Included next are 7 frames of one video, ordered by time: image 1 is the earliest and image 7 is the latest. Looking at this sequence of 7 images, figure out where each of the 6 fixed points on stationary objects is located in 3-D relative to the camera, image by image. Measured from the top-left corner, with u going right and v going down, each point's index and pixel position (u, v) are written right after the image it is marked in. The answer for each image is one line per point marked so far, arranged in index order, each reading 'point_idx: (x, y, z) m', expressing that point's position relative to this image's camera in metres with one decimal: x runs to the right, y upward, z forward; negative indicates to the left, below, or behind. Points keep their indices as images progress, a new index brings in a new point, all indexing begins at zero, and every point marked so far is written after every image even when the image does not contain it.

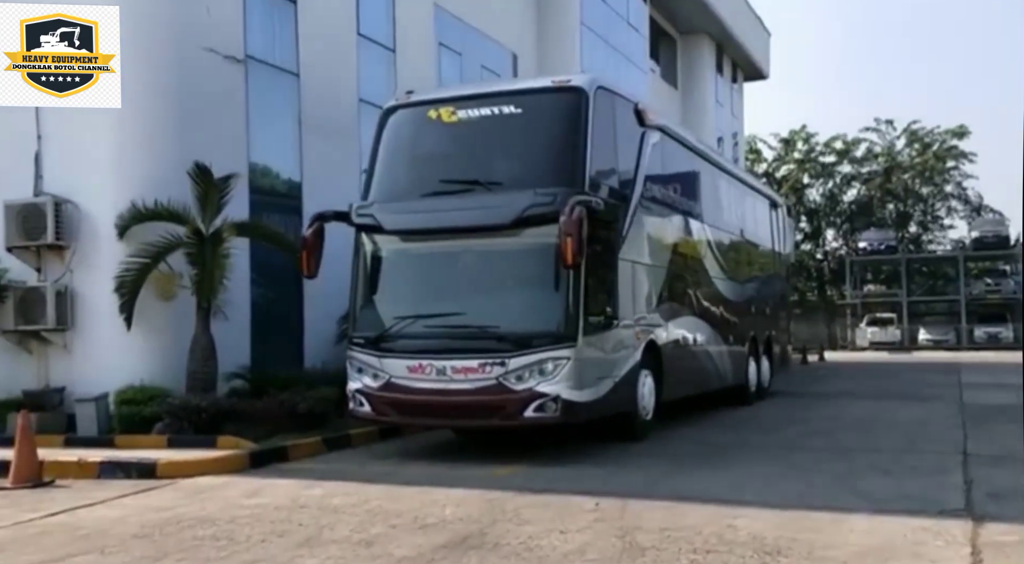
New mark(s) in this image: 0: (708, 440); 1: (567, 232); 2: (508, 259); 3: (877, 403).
0: (+2.3, -1.9, +12.3) m
1: (+0.5, +0.5, +9.6) m
2: (0.0, +0.2, +10.4) m
3: (+6.4, -2.1, +18.1) m
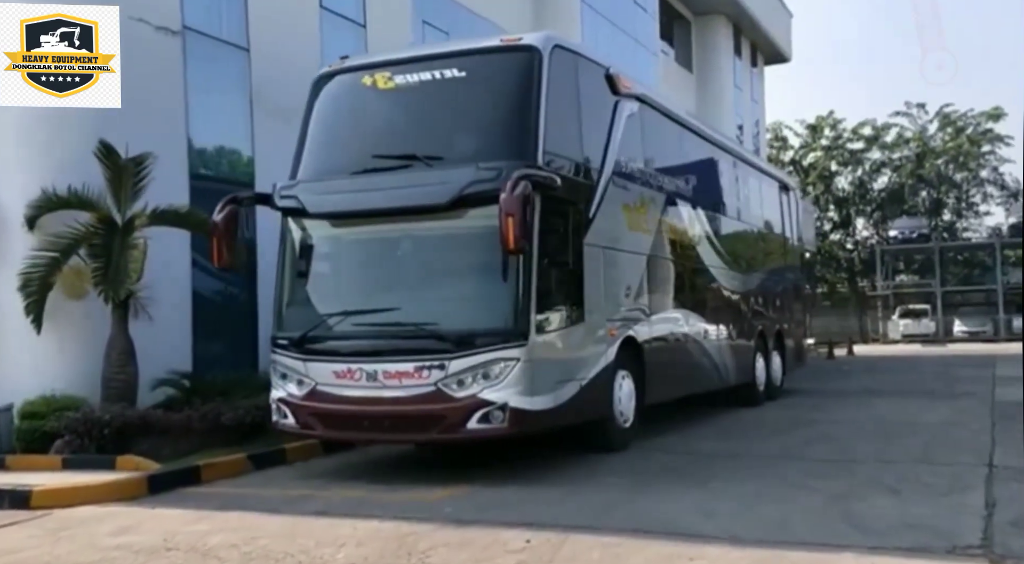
0: (+1.9, -1.8, +10.7) m
1: (0.0, +0.6, +8.1) m
2: (-0.5, +0.3, +8.9) m
3: (+6.1, -1.9, +16.4) m
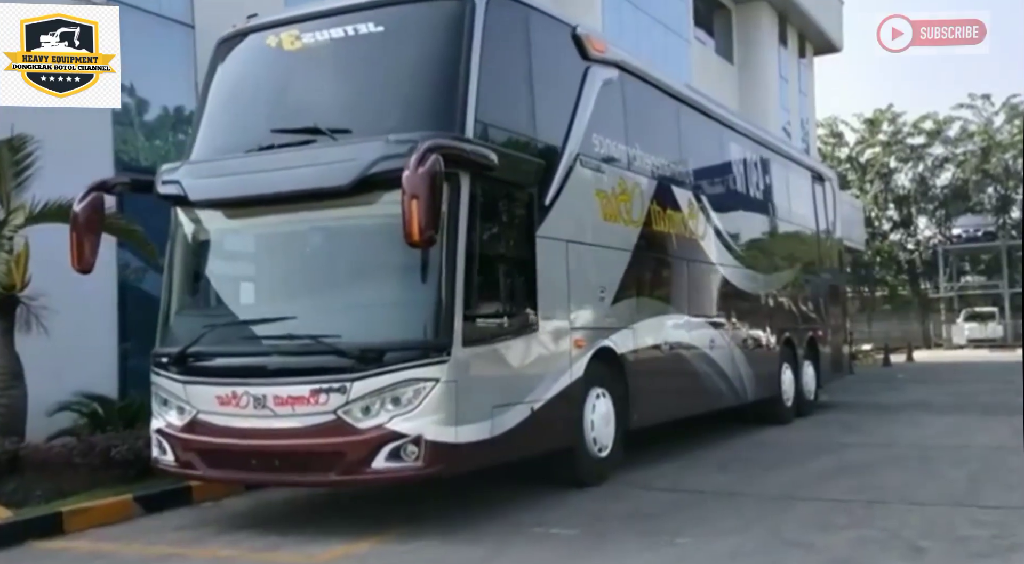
0: (+1.5, -1.8, +8.8) m
1: (-0.6, +0.6, +6.4) m
2: (-1.1, +0.3, +7.2) m
3: (+6.1, -1.9, +14.3) m
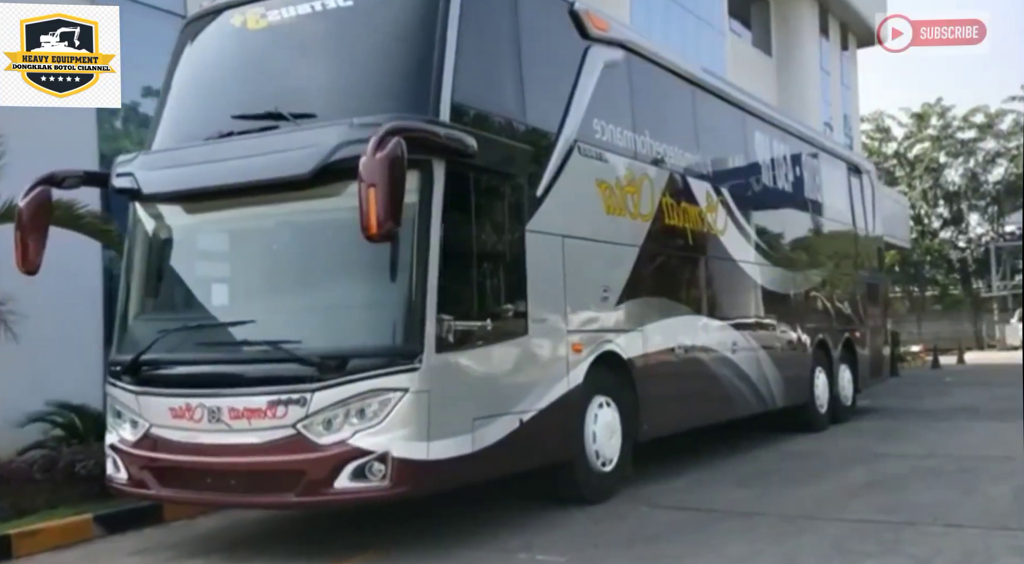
0: (+1.5, -1.7, +8.0) m
1: (-0.8, +0.6, +5.7) m
2: (-1.2, +0.3, +6.5) m
3: (+6.3, -1.9, +13.3) m
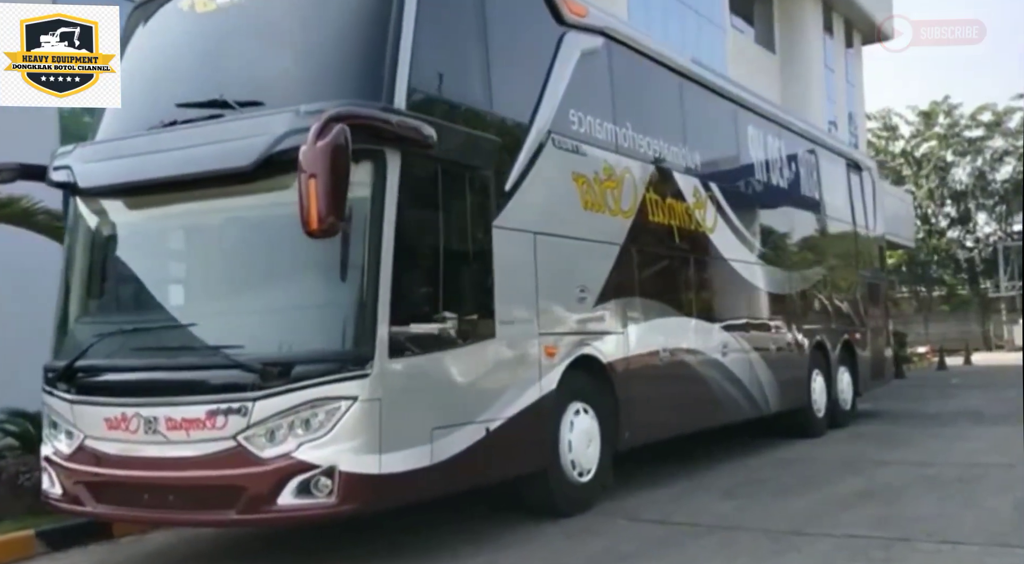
0: (+1.3, -1.7, +7.6) m
1: (-1.0, +0.6, +5.2) m
2: (-1.4, +0.3, +6.0) m
3: (+6.1, -1.8, +12.7) m
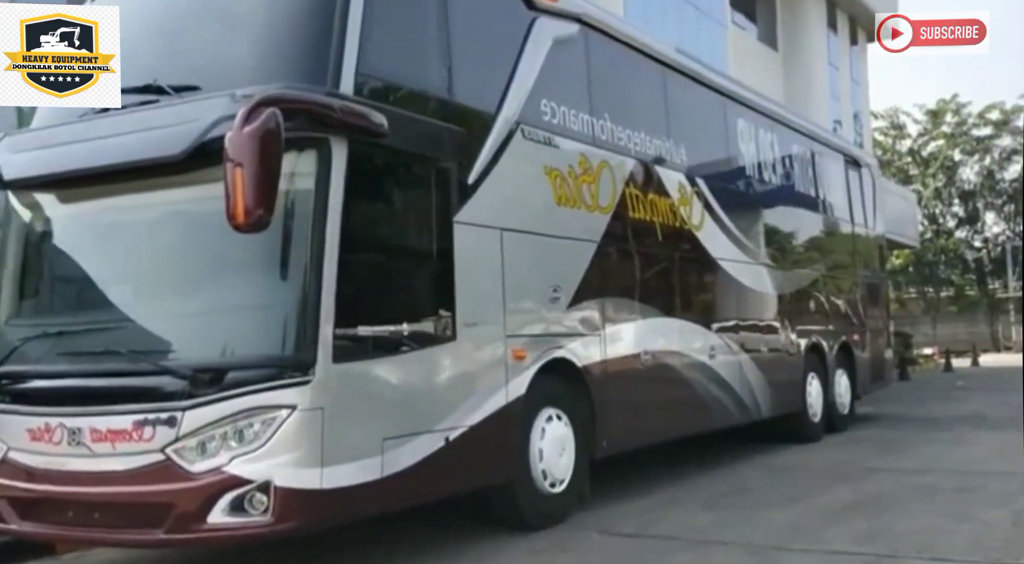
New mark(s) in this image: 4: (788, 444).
0: (+1.0, -1.7, +7.1) m
1: (-1.3, +0.6, +4.8) m
2: (-1.7, +0.3, +5.6) m
3: (+5.9, -1.8, +12.2) m
4: (+3.3, -1.9, +12.3) m
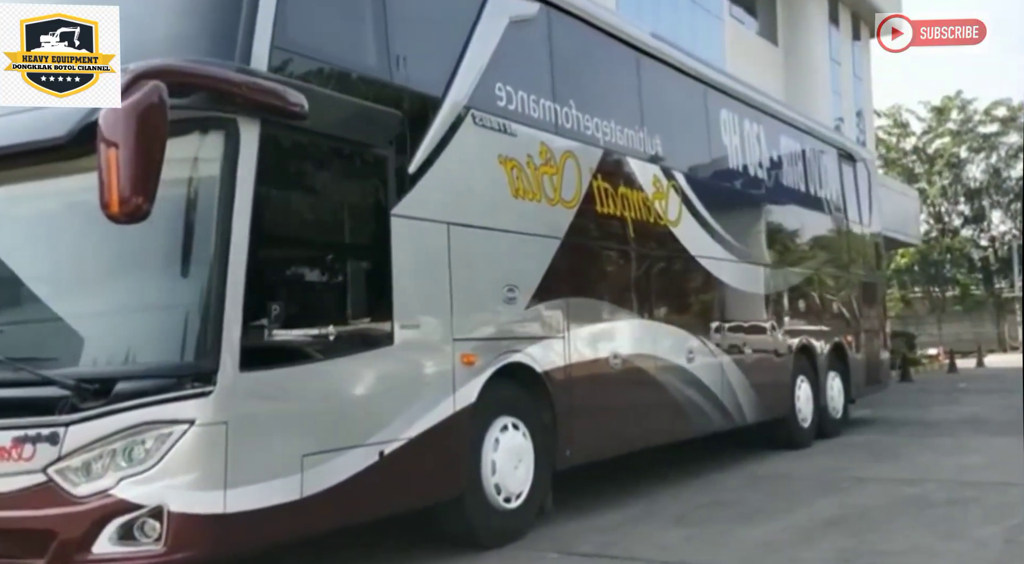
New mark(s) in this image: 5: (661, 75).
0: (+0.7, -1.7, +6.5) m
1: (-1.6, +0.6, +4.2) m
2: (-2.0, +0.3, +5.0) m
3: (+5.6, -1.8, +11.6) m
4: (+3.0, -1.9, +11.6) m
5: (+1.4, +1.9, +9.3) m
